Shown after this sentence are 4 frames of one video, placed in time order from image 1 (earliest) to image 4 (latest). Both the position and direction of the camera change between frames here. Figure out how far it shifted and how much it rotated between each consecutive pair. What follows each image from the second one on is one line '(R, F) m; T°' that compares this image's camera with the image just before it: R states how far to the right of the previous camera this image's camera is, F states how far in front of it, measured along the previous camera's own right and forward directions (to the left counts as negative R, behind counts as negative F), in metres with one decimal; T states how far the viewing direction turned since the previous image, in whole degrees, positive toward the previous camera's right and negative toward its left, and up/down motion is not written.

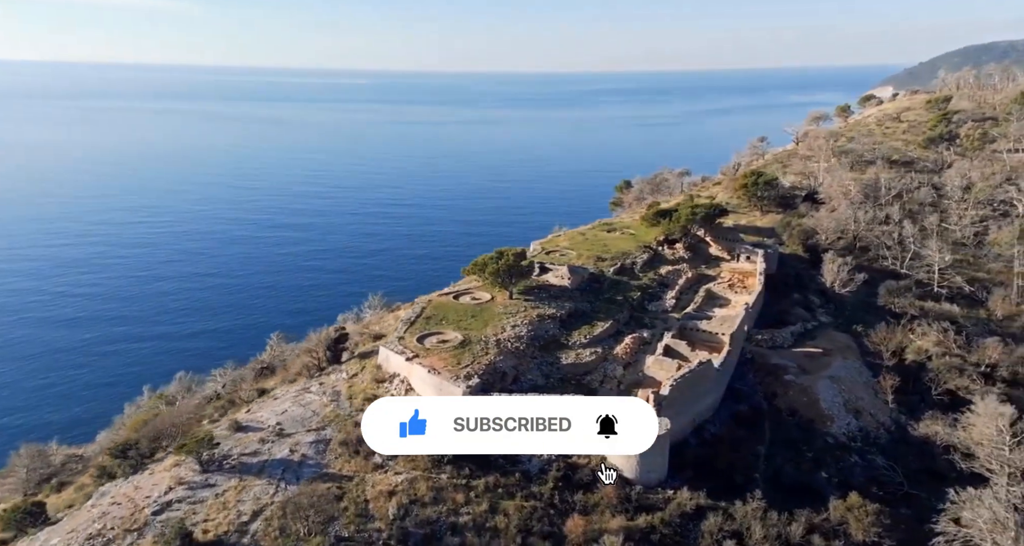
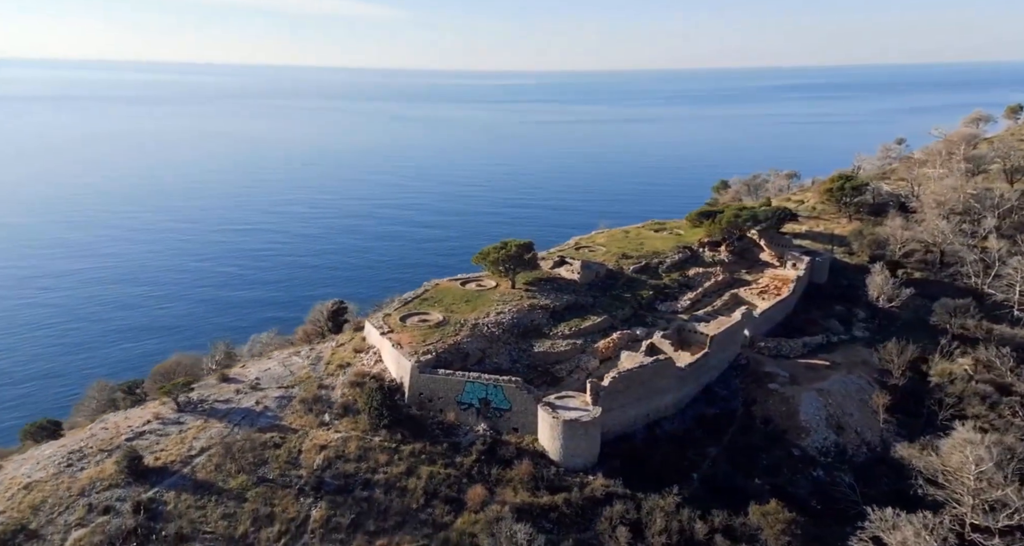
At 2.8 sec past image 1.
(+6.5, -0.7) m; -12°
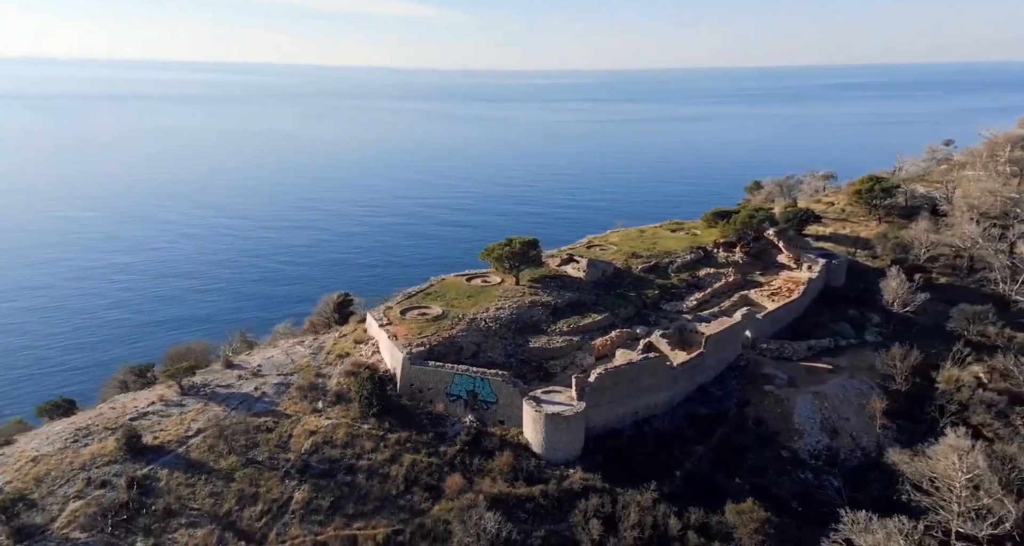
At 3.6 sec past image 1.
(+1.9, -0.4) m; -4°
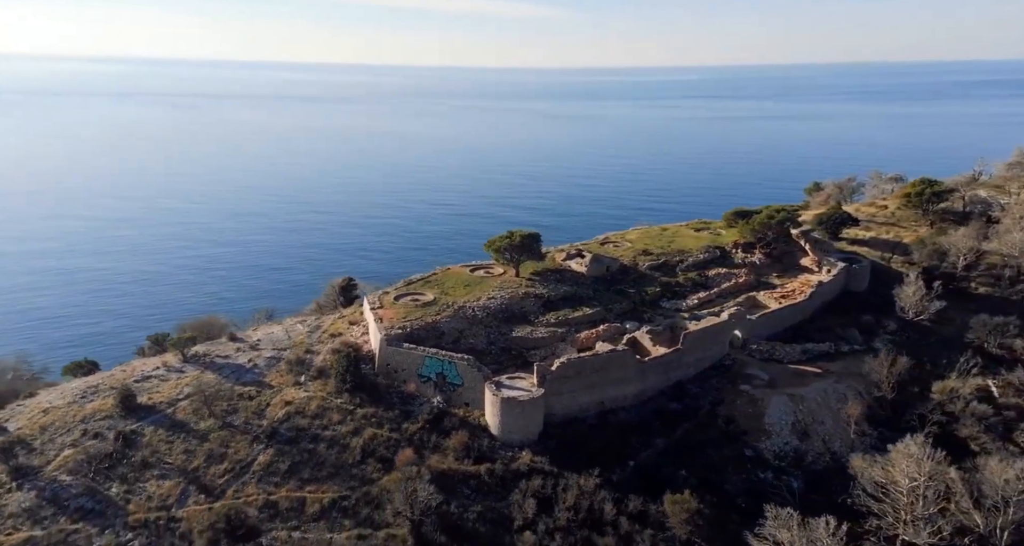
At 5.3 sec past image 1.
(+4.1, -0.8) m; -7°
